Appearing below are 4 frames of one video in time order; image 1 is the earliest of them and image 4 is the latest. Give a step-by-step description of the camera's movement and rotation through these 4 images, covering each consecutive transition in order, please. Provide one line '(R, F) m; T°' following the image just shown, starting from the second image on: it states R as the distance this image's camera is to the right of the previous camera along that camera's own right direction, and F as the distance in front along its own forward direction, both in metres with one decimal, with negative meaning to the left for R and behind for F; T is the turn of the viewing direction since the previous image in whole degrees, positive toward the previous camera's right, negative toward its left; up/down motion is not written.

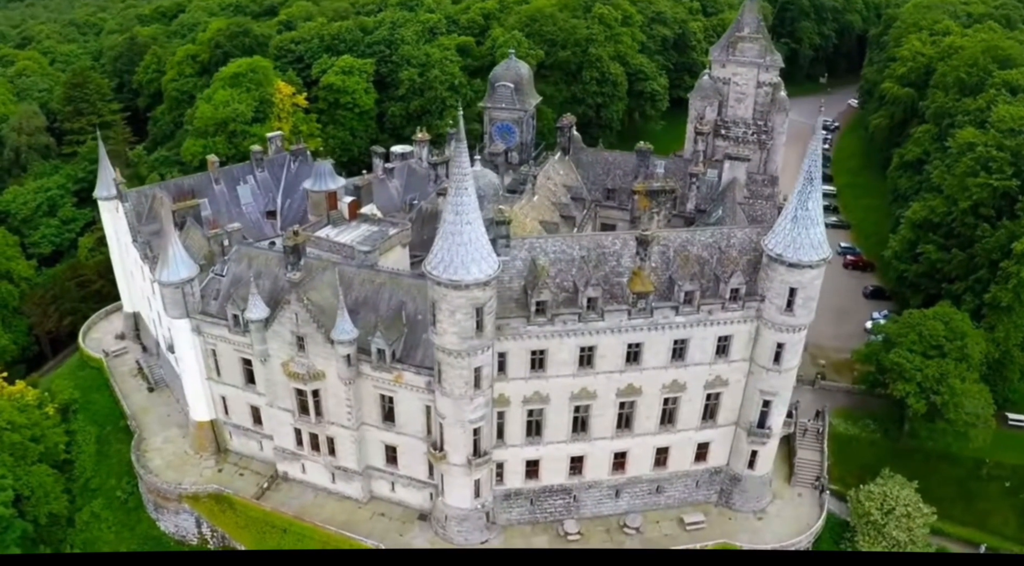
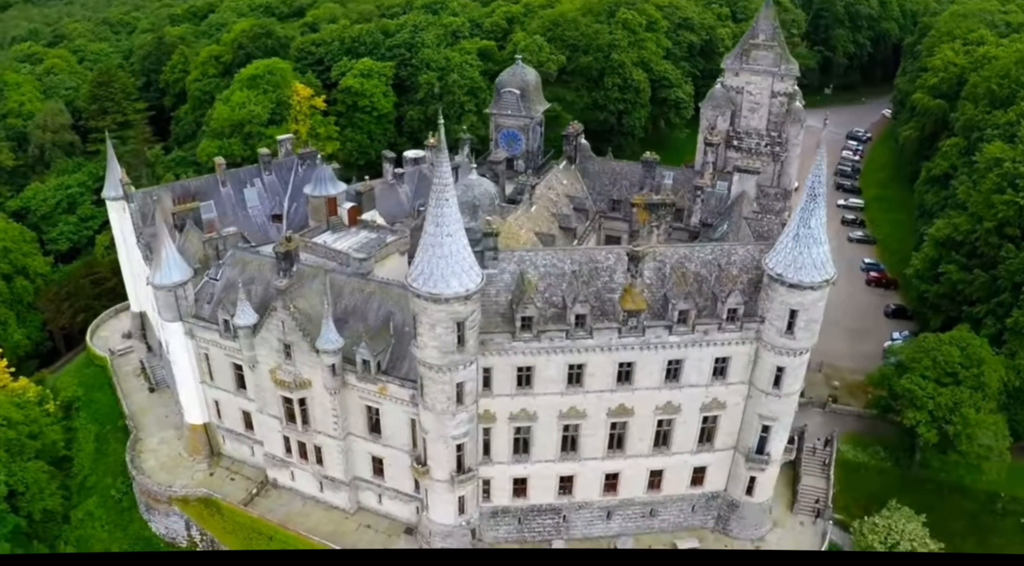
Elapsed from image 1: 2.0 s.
(+2.9, +1.4) m; -3°
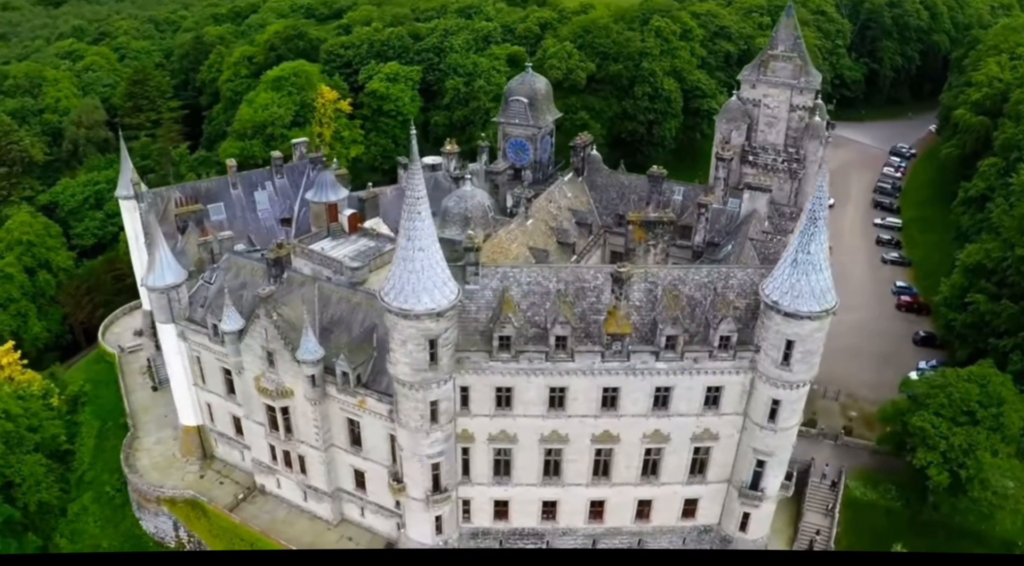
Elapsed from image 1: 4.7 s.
(+3.8, +1.6) m; -4°
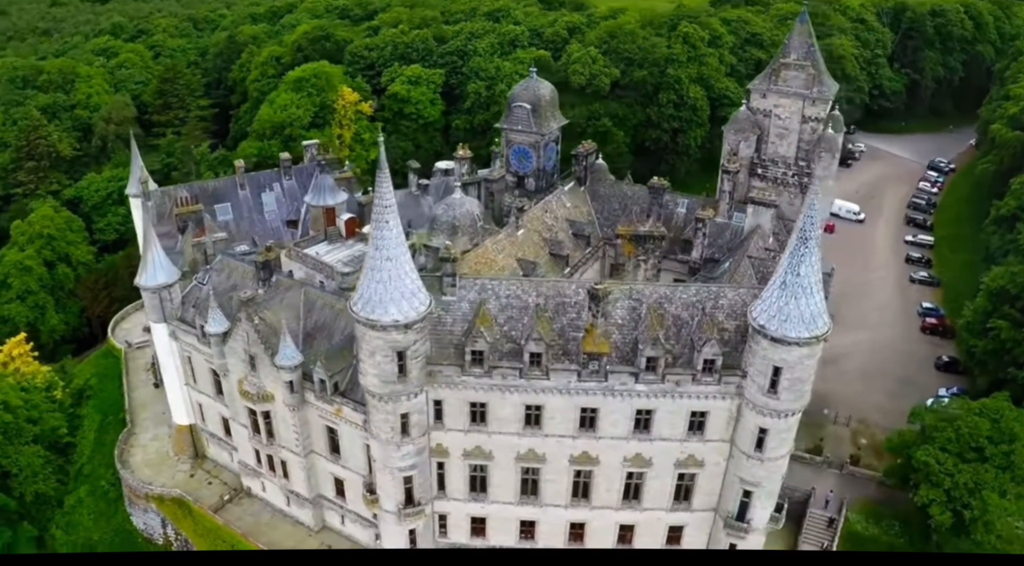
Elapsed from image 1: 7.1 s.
(+3.6, +1.3) m; -3°
